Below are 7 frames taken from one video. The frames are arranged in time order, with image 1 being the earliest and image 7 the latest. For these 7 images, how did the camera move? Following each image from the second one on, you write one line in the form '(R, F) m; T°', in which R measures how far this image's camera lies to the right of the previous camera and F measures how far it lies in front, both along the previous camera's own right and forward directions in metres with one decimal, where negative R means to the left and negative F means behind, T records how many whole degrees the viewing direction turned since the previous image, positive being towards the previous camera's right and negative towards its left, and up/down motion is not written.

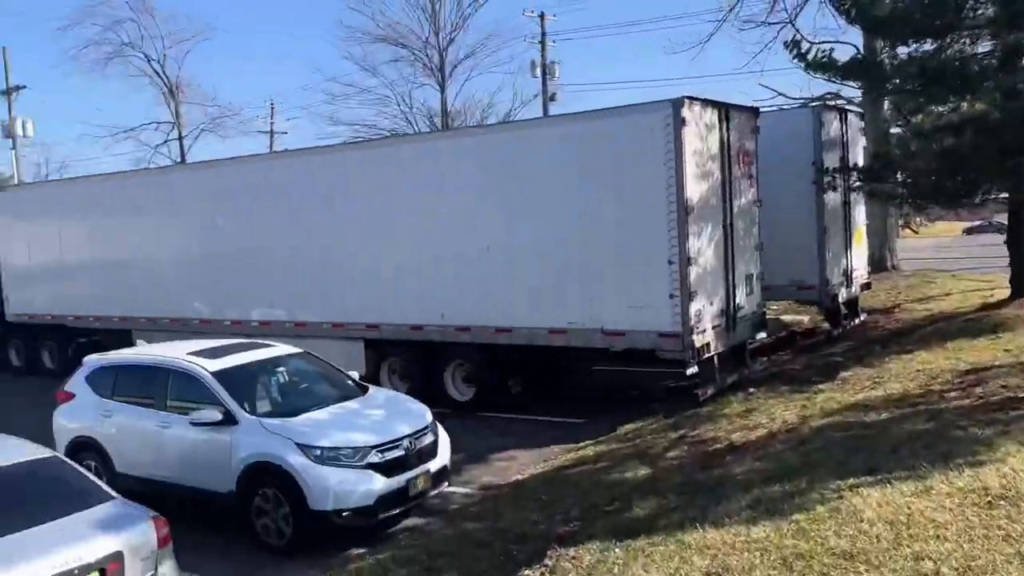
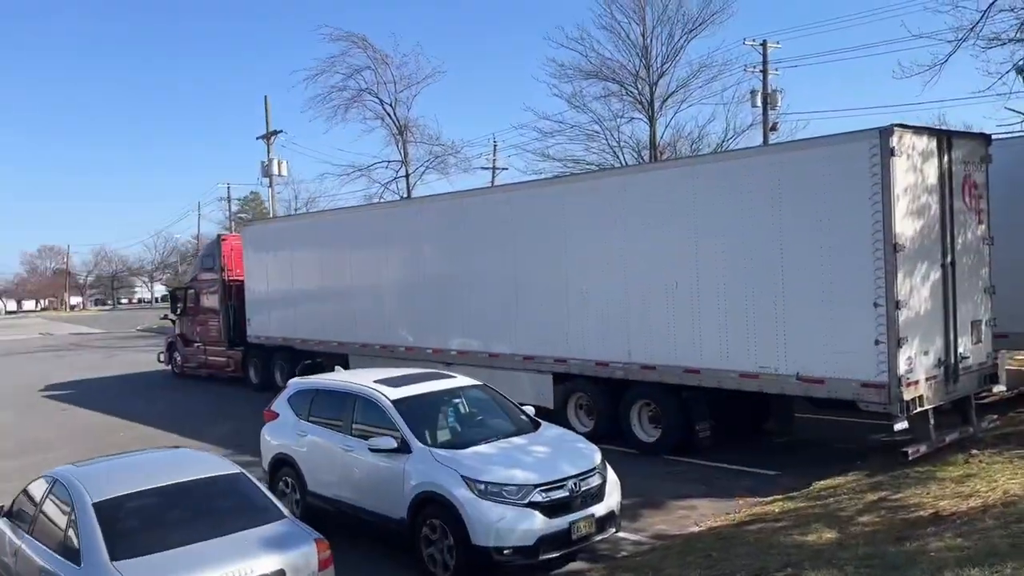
(+0.4, +0.2) m; -15°
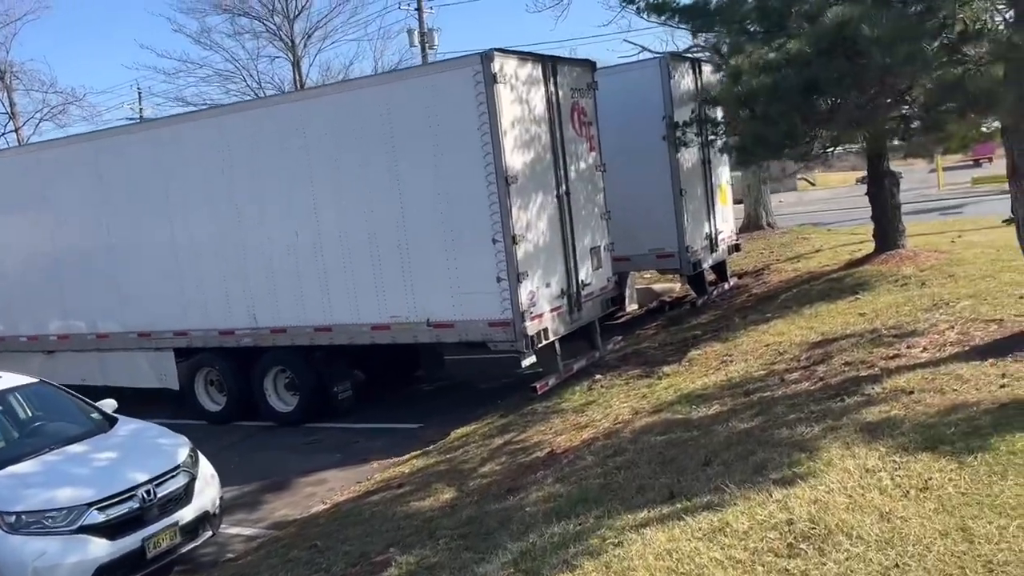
(+1.0, +0.8) m; +20°
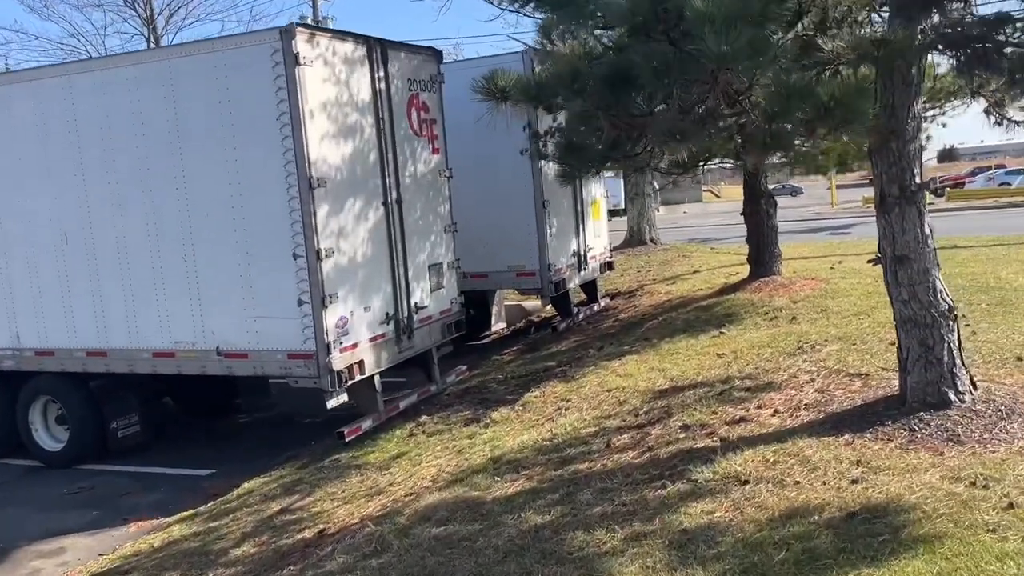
(+0.9, +1.3) m; +6°
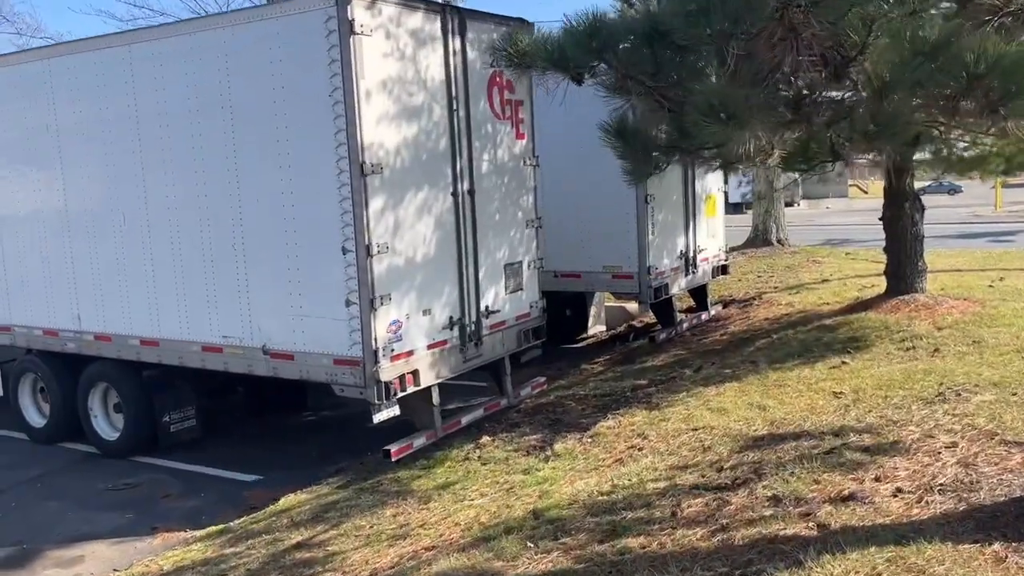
(+0.4, +1.0) m; -9°
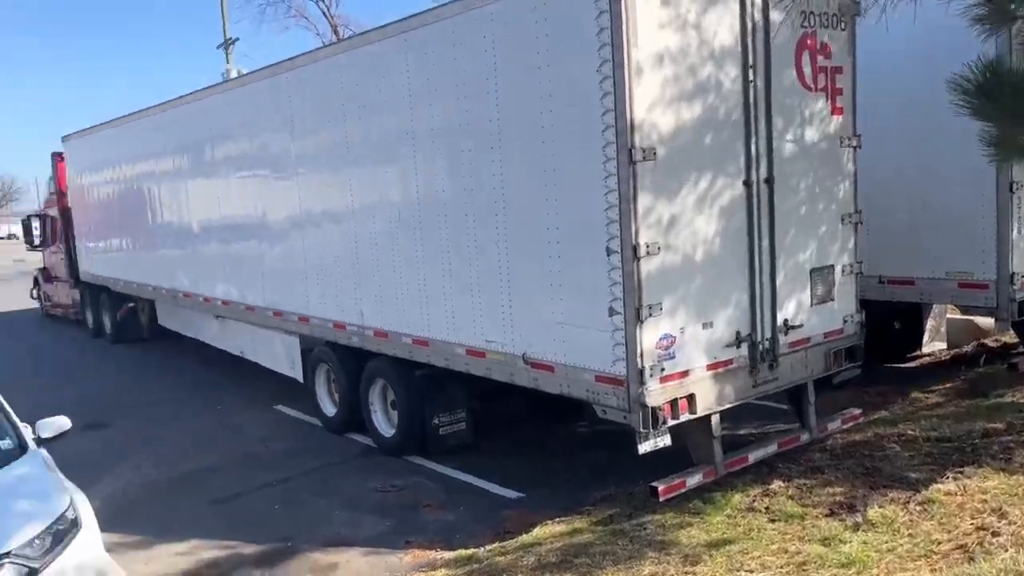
(+0.1, +1.0) m; -21°
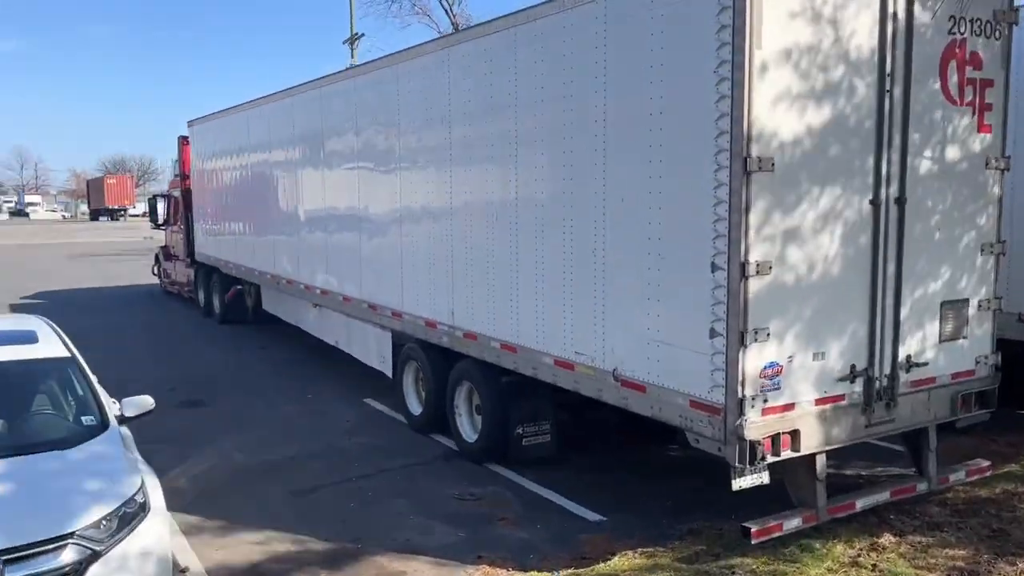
(+0.1, +0.3) m; -7°
